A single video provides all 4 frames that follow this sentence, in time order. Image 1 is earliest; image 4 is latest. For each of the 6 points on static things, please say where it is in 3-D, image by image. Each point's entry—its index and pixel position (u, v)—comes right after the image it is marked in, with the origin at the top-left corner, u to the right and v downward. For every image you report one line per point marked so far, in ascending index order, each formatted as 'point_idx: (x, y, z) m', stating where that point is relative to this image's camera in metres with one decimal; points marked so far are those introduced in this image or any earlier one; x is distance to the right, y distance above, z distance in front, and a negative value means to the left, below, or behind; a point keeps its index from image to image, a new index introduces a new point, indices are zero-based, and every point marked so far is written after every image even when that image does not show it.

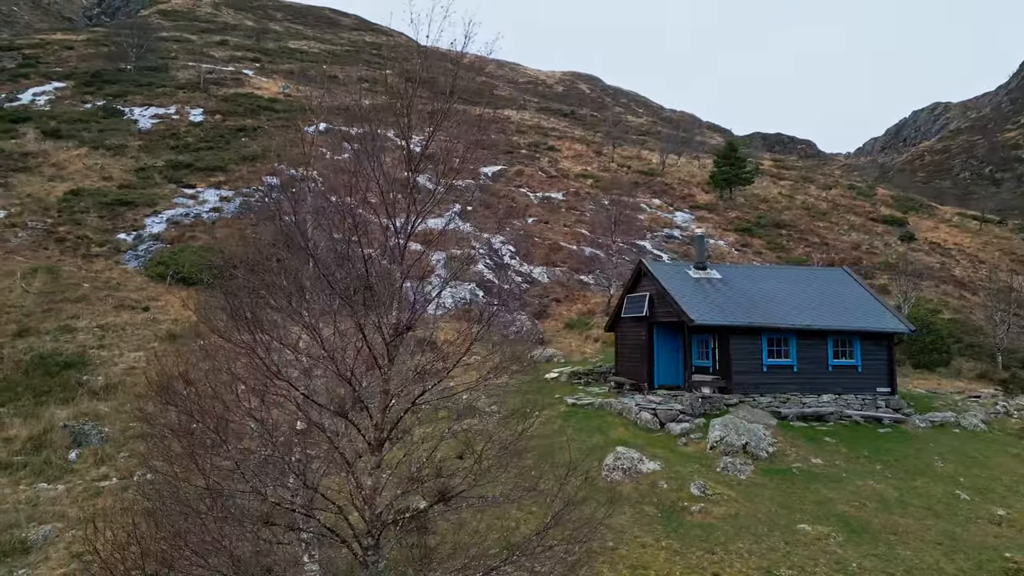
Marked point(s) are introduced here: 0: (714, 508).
0: (+3.8, -4.1, +11.0) m
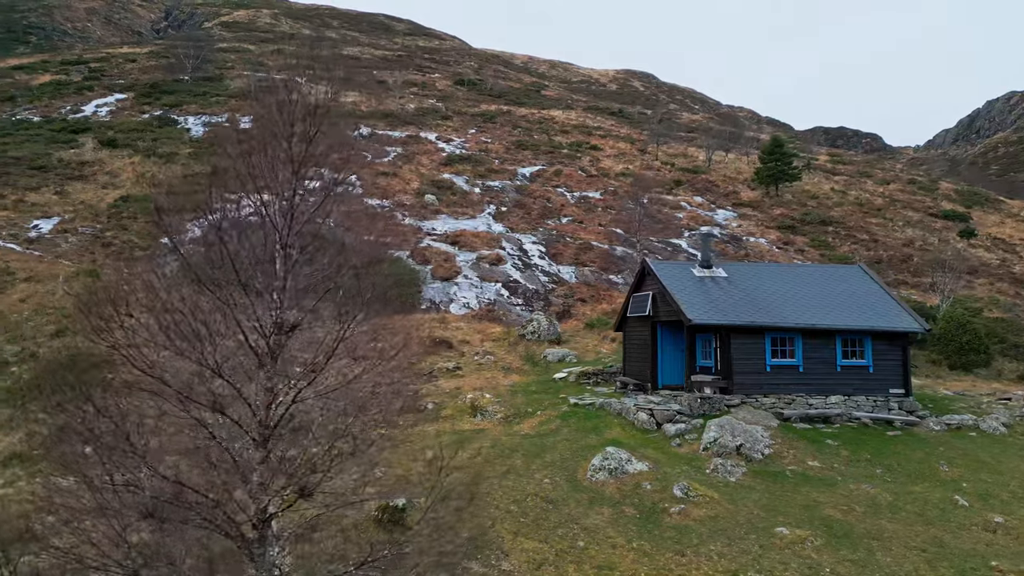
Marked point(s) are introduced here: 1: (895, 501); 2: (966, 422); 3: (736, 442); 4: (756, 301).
0: (+3.4, -4.1, +10.9) m
1: (+7.4, -4.1, +11.4) m
2: (+12.6, -3.7, +16.2) m
3: (+5.2, -3.6, +13.7) m
4: (+7.4, -0.4, +17.9) m
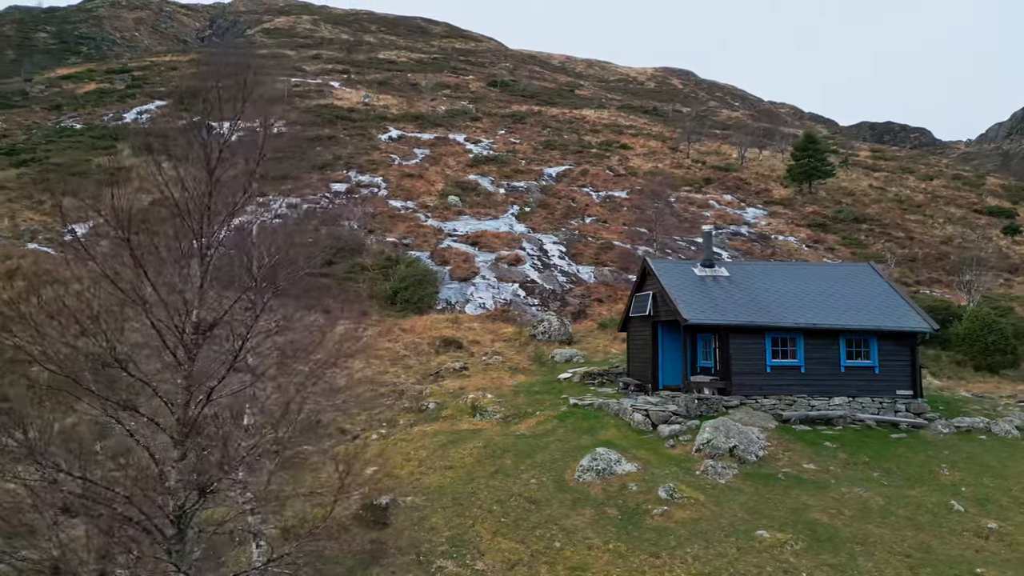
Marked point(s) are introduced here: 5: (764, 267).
0: (+3.0, -4.1, +10.7) m
1: (+7.1, -4.1, +11.1) m
2: (+12.4, -3.7, +15.7) m
3: (+5.0, -3.6, +13.5) m
4: (+7.3, -0.4, +17.6) m
5: (+8.5, +0.7, +19.8) m
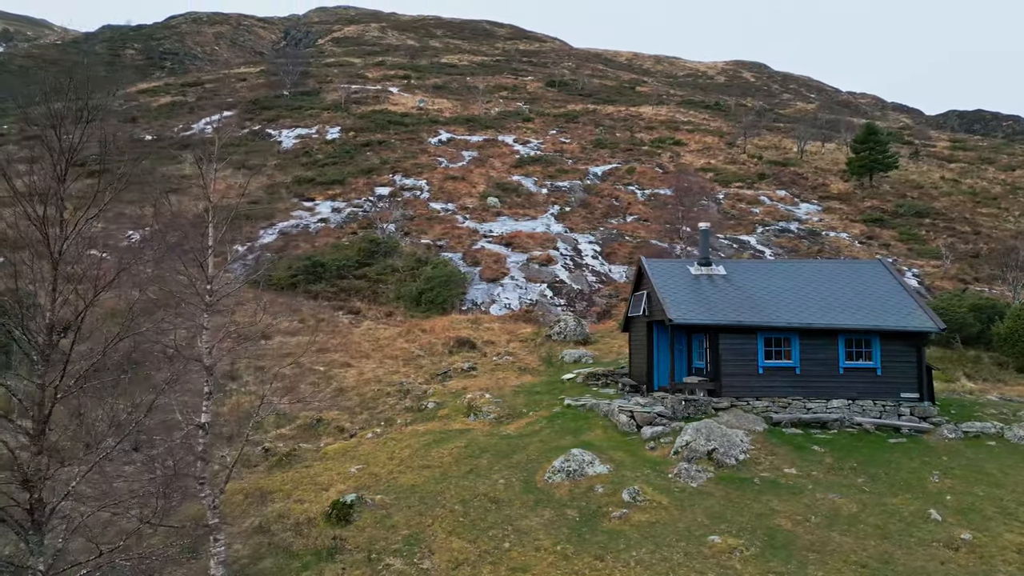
0: (+2.2, -4.1, +10.6) m
1: (+6.3, -4.1, +10.6) m
2: (+12.0, -3.6, +14.9) m
3: (+4.4, -3.6, +13.2) m
4: (+7.0, -0.4, +17.1) m
5: (+8.3, +0.8, +19.2) m
